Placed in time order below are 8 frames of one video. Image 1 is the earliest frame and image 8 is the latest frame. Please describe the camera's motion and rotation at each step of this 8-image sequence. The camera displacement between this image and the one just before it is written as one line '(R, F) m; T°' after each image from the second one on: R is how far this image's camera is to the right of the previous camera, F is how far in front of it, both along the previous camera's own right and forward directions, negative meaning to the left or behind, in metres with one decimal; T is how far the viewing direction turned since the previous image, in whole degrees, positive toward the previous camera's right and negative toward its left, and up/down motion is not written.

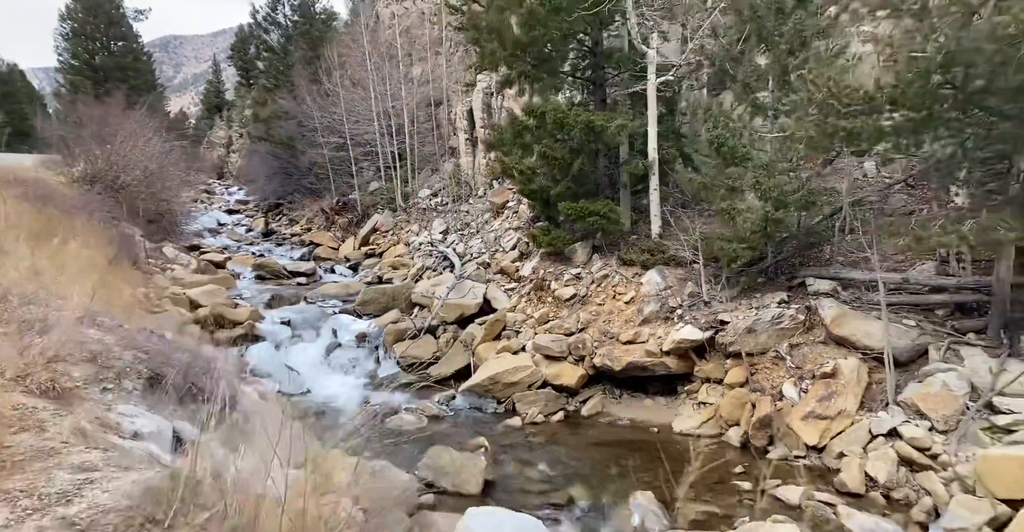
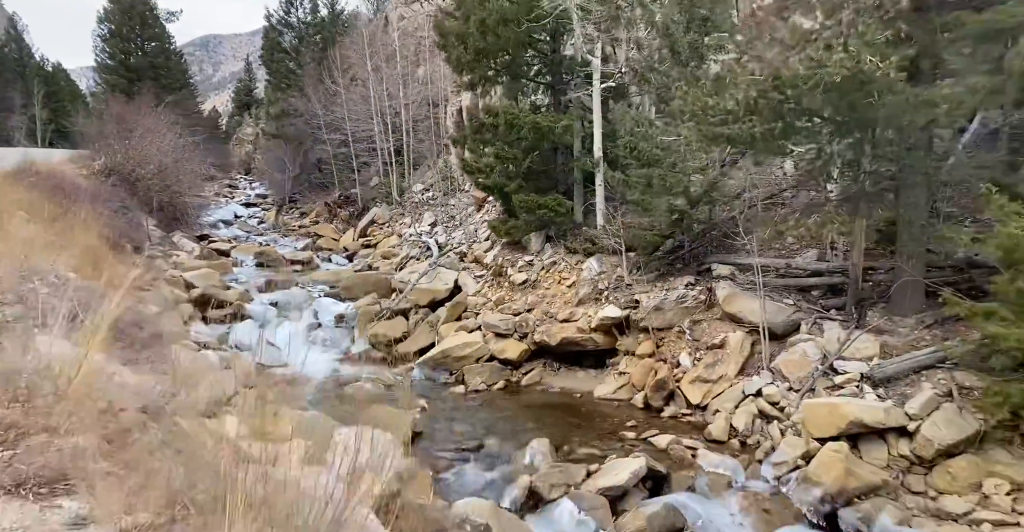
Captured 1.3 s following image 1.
(+1.5, -1.4) m; -2°
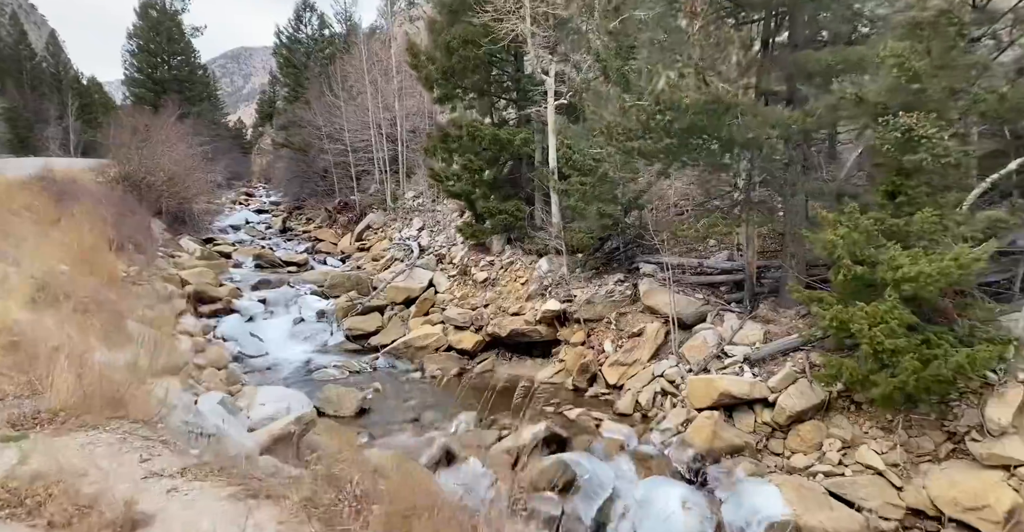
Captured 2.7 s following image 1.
(+1.4, -1.3) m; -2°
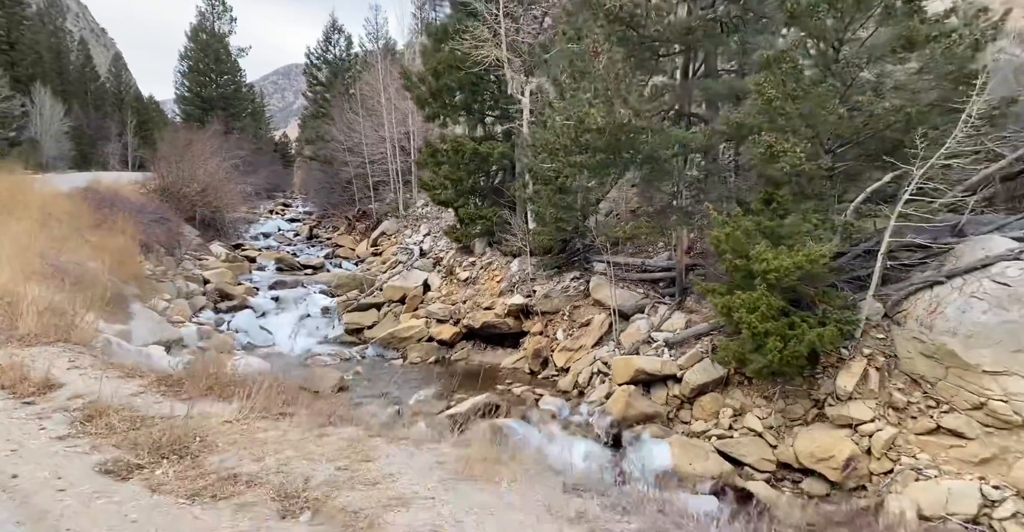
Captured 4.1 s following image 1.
(+1.6, -1.6) m; -4°
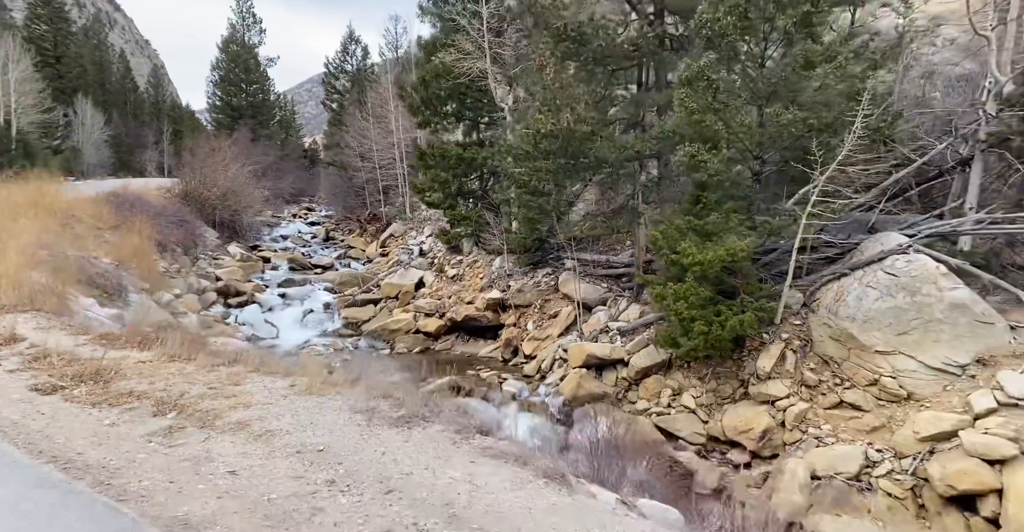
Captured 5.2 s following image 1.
(+1.2, -1.1) m; -2°
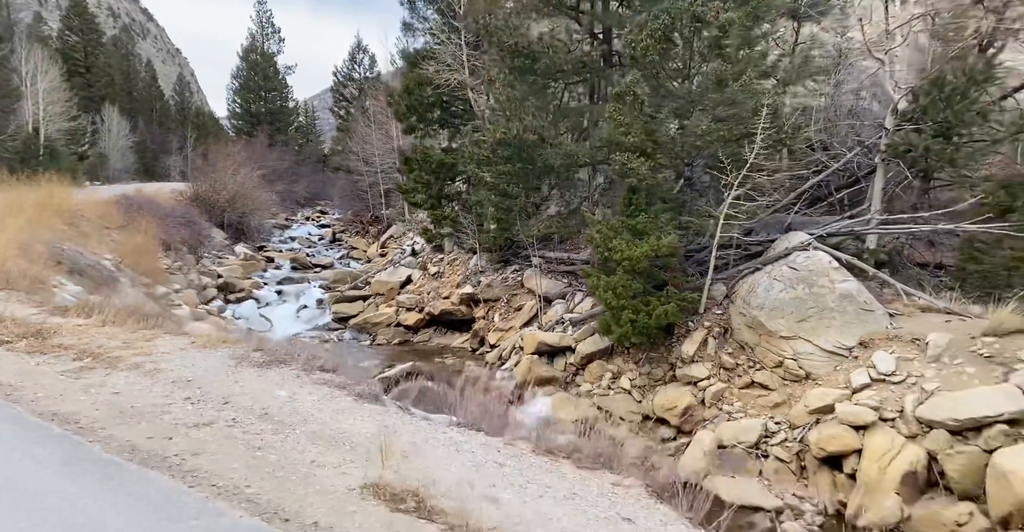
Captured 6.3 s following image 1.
(+1.2, -1.1) m; -2°
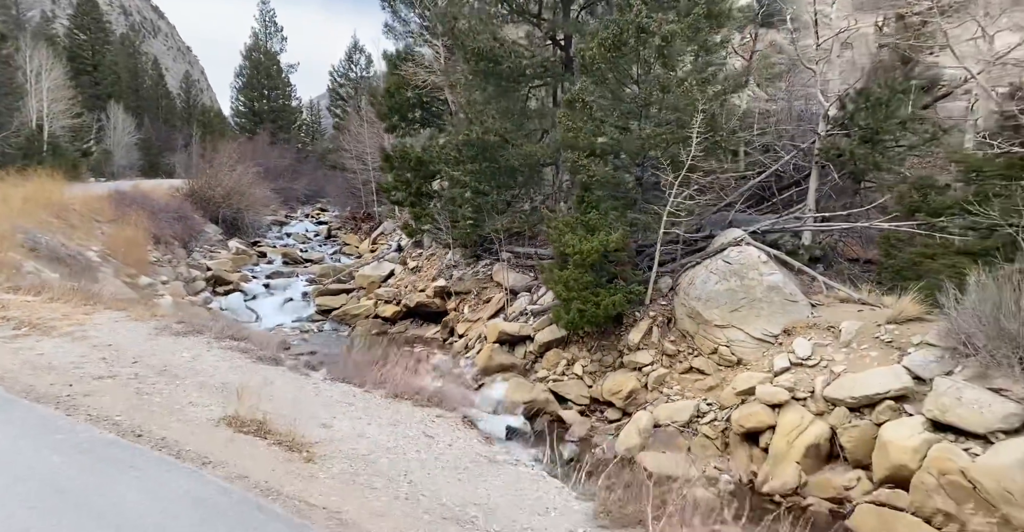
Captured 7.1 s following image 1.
(+0.9, -0.7) m; 0°
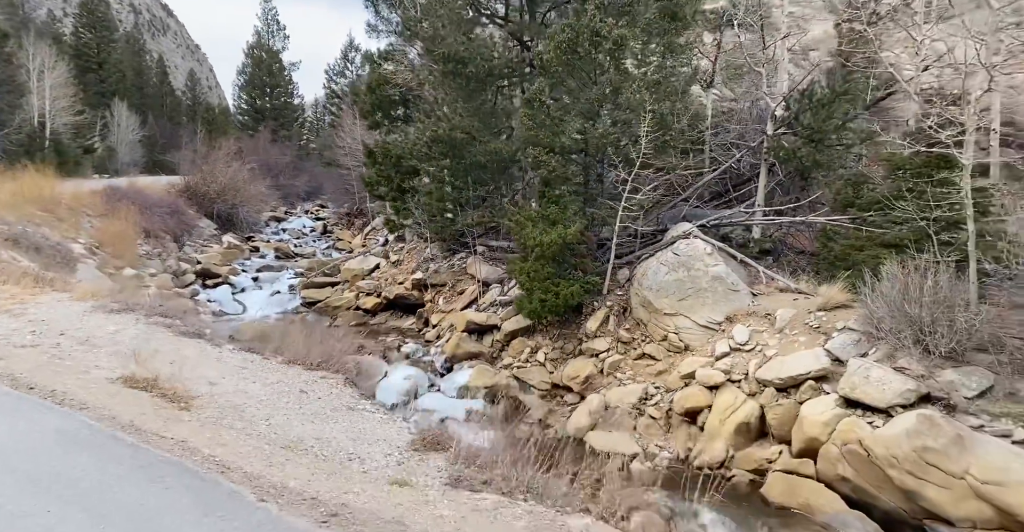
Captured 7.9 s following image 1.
(+0.8, -0.5) m; 0°
